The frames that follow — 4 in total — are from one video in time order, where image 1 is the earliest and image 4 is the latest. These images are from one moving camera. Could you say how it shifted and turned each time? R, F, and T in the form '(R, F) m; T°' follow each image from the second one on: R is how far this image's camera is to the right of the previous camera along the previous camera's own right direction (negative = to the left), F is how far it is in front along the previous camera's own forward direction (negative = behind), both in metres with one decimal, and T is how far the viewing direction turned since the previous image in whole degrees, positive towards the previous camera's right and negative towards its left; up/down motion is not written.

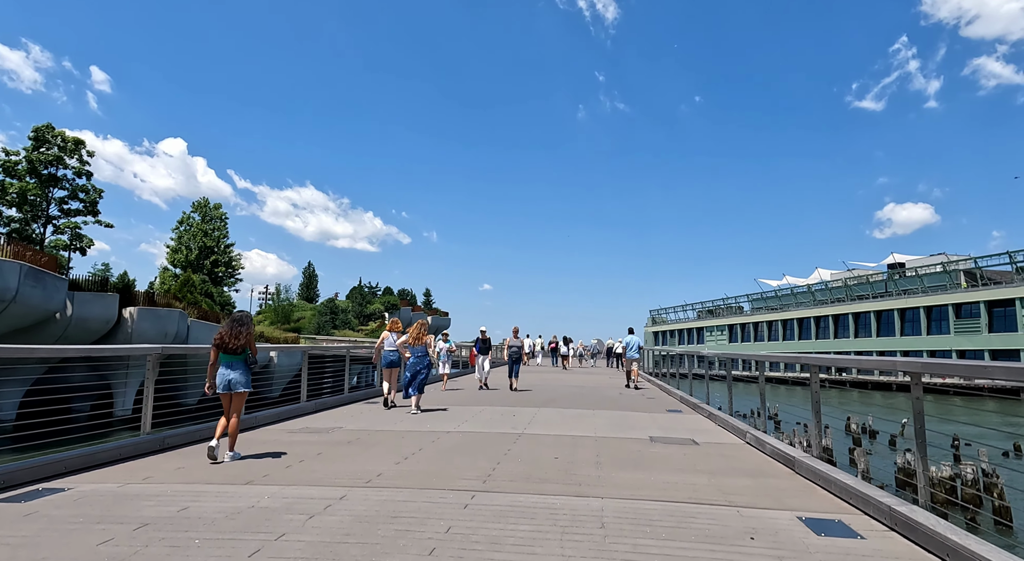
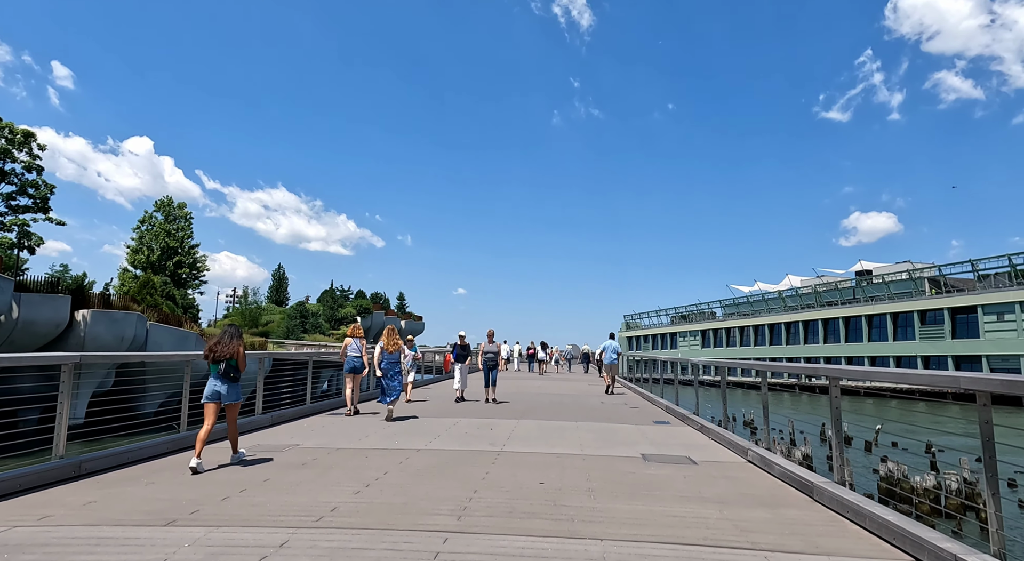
(0.0, +0.7) m; +3°
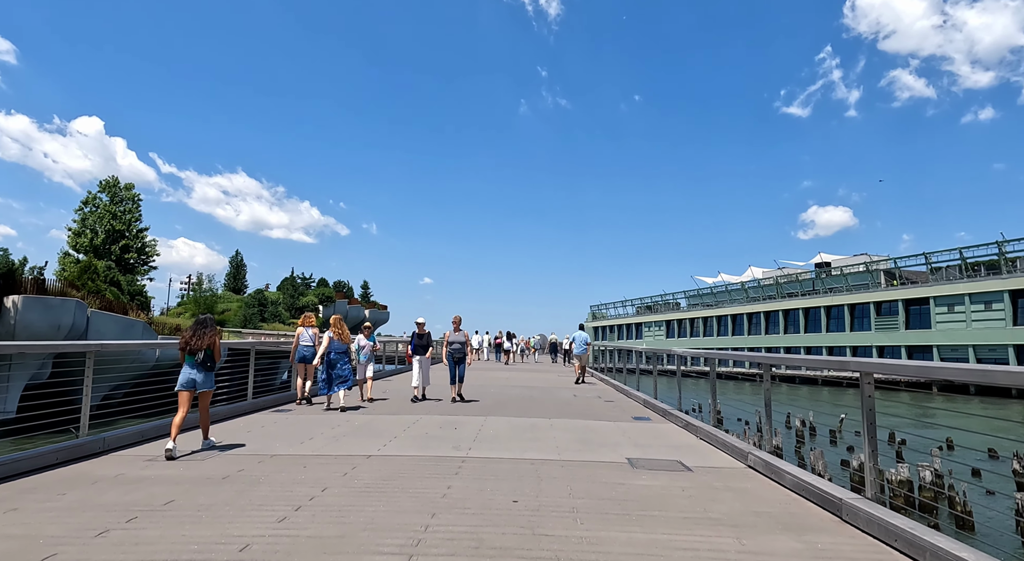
(0.0, +0.9) m; +3°
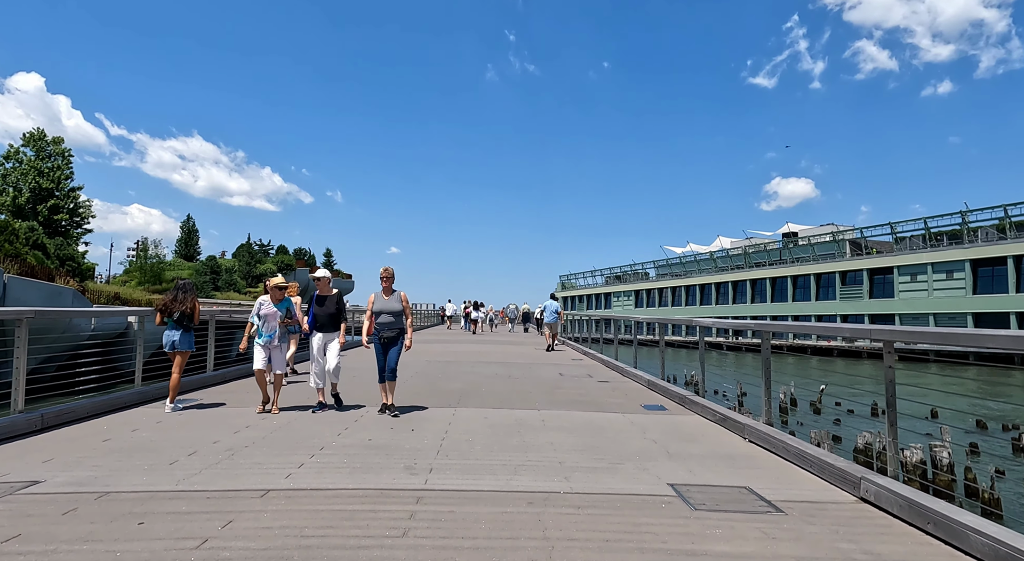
(-0.1, +2.1) m; +3°
